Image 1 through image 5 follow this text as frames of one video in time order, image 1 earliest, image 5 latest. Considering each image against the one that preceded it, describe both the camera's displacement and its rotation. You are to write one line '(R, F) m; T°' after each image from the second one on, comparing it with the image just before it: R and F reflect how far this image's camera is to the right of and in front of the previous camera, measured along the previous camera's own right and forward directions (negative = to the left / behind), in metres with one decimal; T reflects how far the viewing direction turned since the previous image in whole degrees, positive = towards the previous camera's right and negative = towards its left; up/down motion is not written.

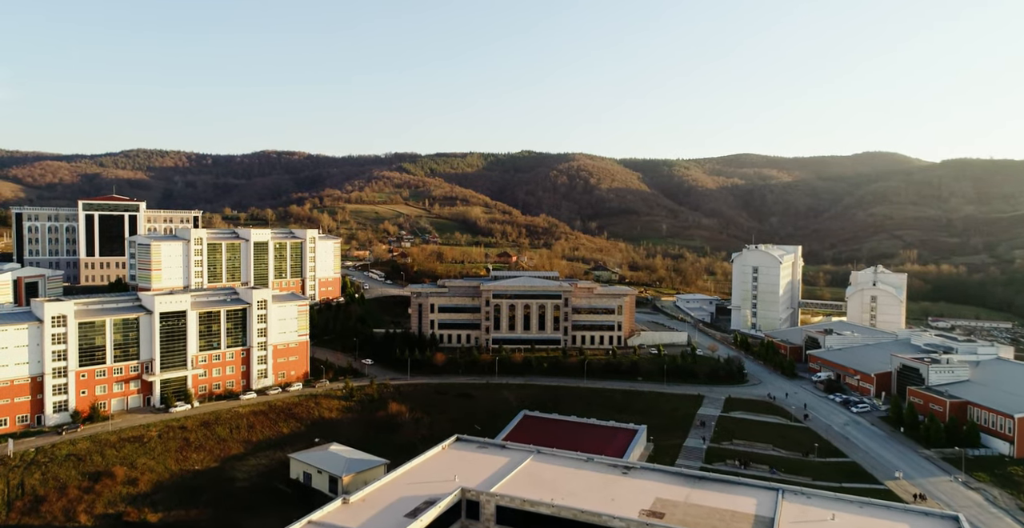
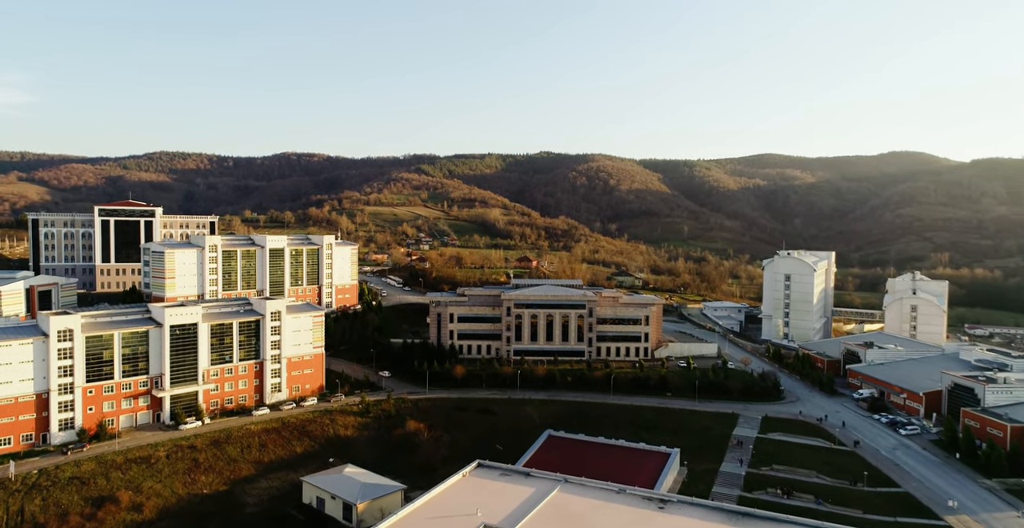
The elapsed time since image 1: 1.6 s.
(-0.4, +2.4) m; -2°
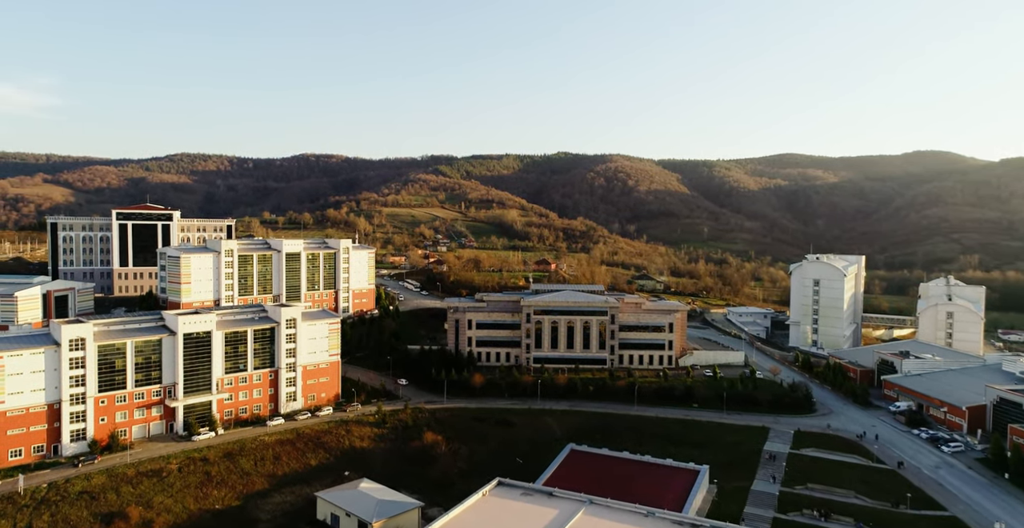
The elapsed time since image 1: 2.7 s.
(-0.2, +1.5) m; -1°
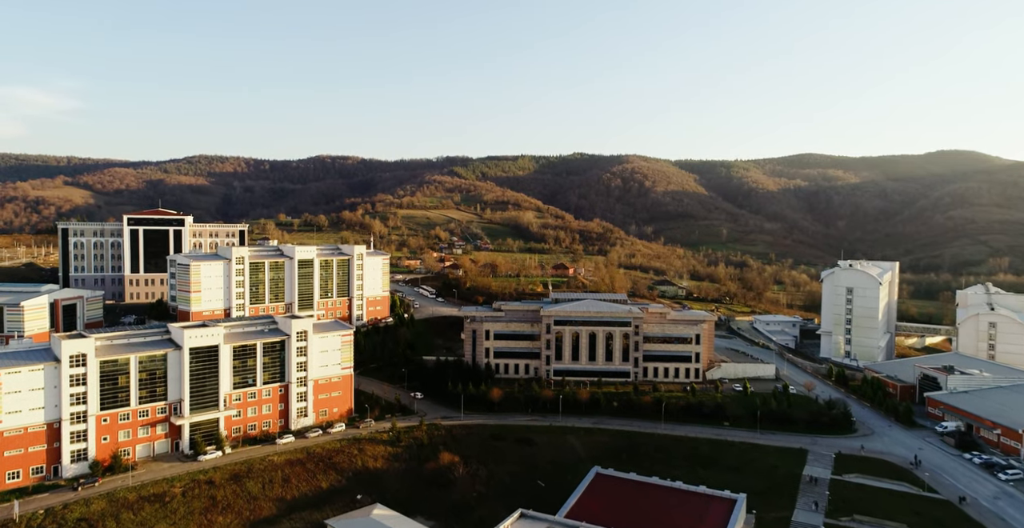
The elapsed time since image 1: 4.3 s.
(-0.4, +2.4) m; -1°
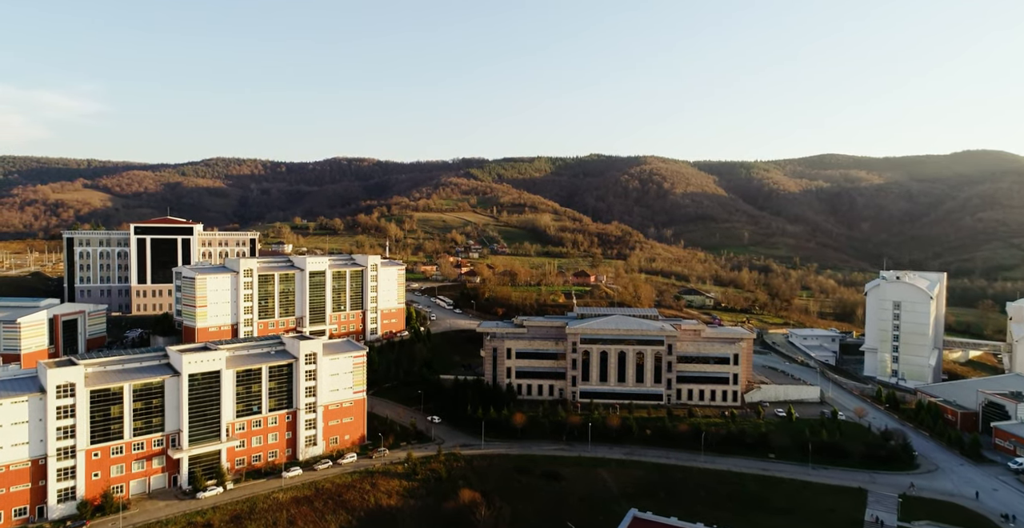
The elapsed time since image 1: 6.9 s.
(-0.7, +3.8) m; -1°
